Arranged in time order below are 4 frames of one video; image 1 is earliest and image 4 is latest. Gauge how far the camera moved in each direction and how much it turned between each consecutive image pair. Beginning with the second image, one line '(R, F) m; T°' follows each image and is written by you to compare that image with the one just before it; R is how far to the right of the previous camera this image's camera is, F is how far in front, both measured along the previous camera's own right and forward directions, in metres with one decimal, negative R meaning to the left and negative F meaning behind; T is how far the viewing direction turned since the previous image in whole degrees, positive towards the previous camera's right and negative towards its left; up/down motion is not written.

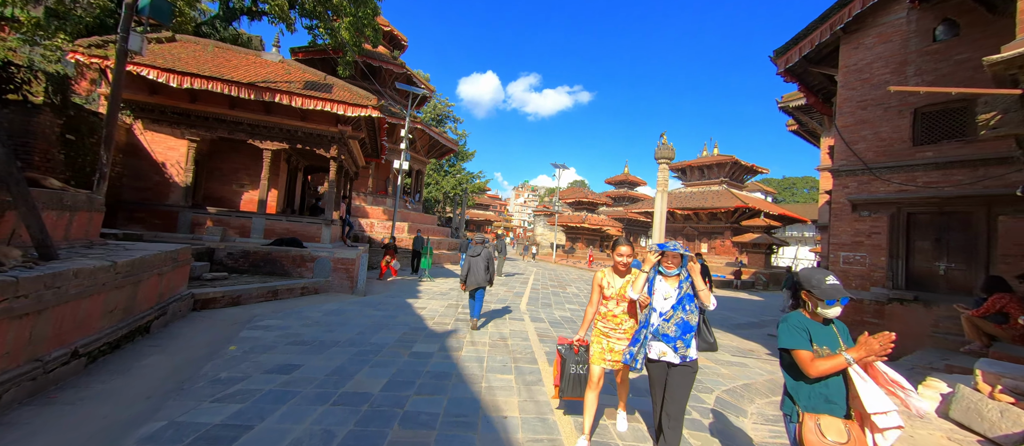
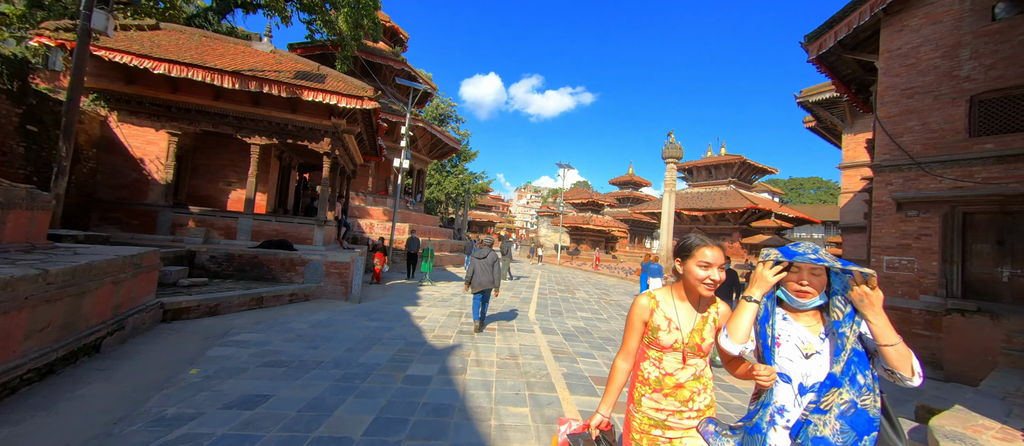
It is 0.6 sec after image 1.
(-0.1, +0.7) m; 0°
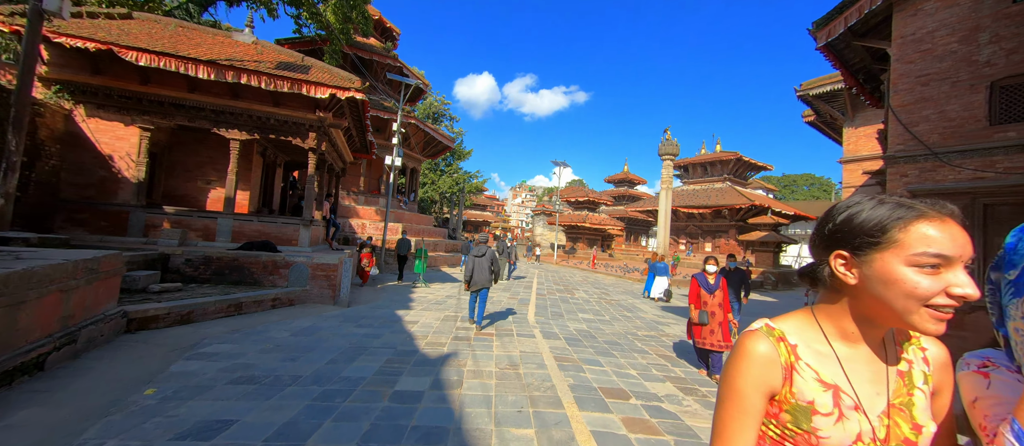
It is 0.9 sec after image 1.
(0.0, +0.4) m; +1°
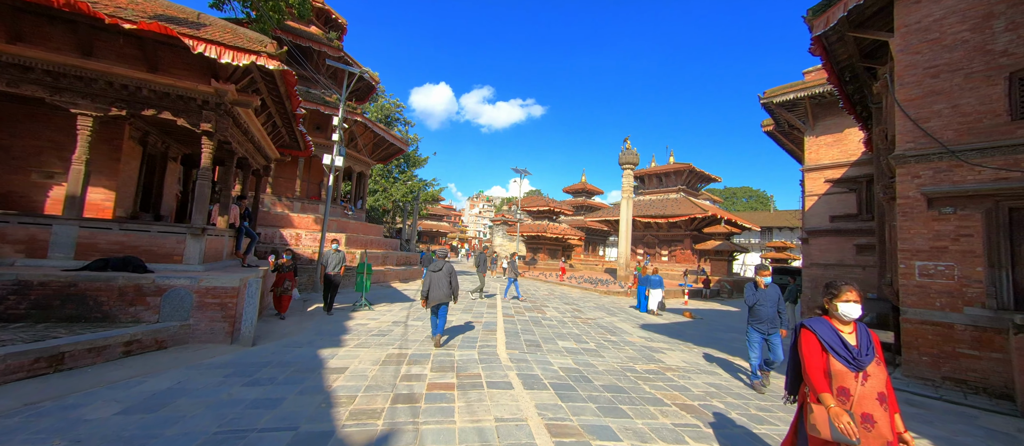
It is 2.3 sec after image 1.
(-0.1, +1.6) m; +7°
